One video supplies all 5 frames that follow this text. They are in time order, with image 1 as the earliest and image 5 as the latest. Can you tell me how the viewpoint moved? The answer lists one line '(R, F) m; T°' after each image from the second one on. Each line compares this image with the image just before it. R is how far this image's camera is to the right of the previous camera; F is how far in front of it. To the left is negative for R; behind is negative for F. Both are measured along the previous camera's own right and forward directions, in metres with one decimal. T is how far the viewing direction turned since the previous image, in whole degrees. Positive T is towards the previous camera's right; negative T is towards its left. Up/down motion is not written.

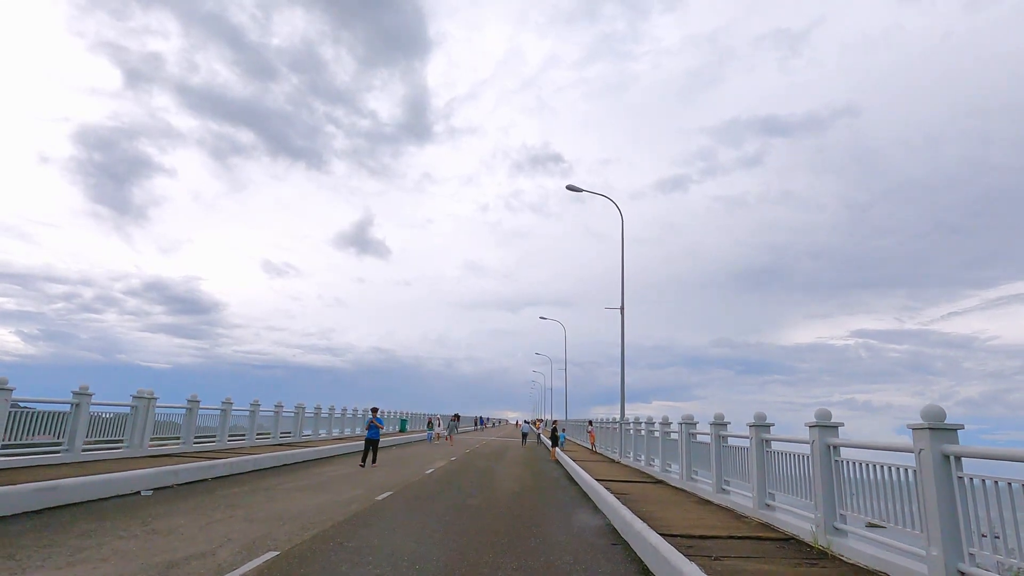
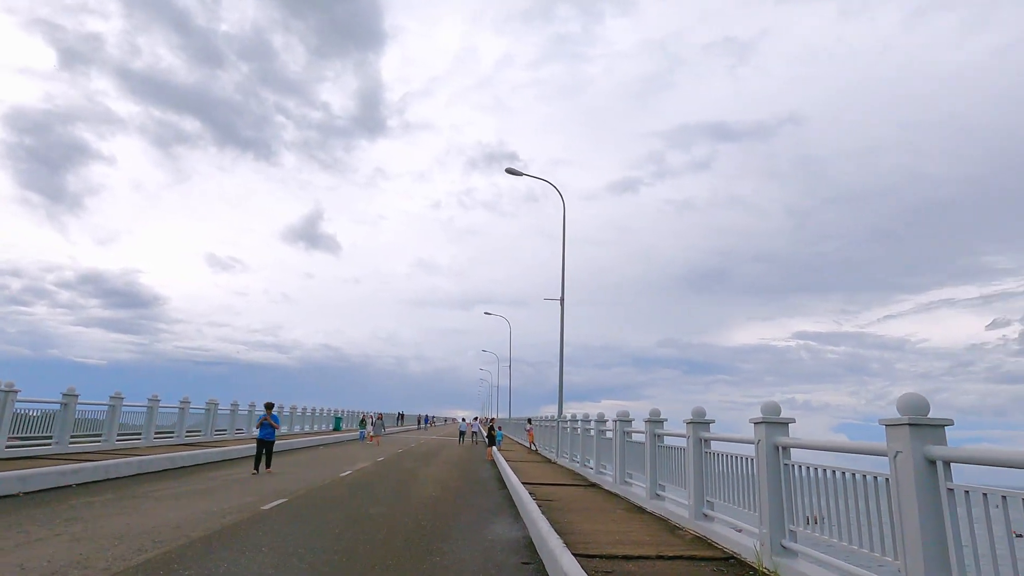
(+0.7, +1.5) m; +4°
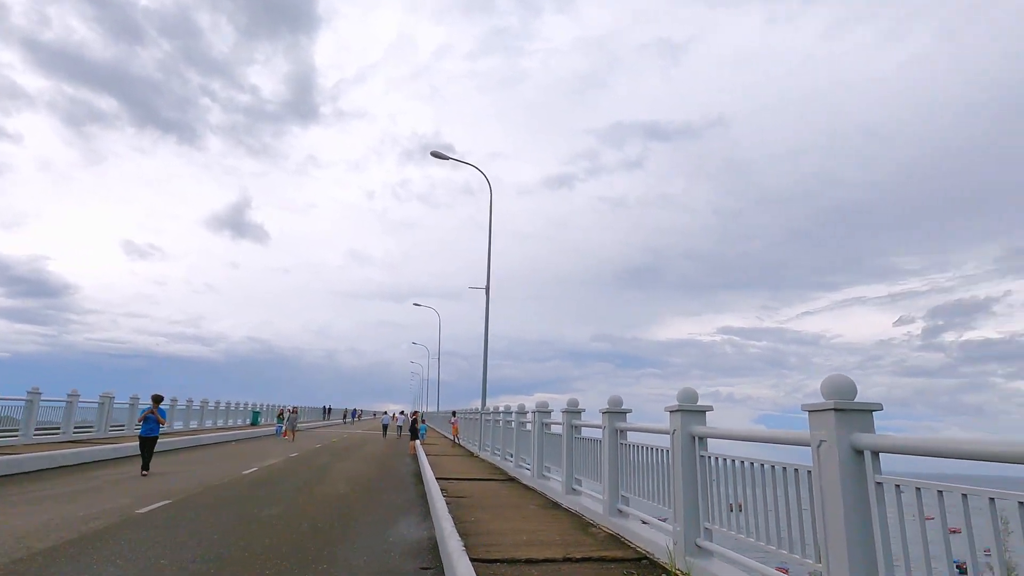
(+0.4, +0.7) m; +6°
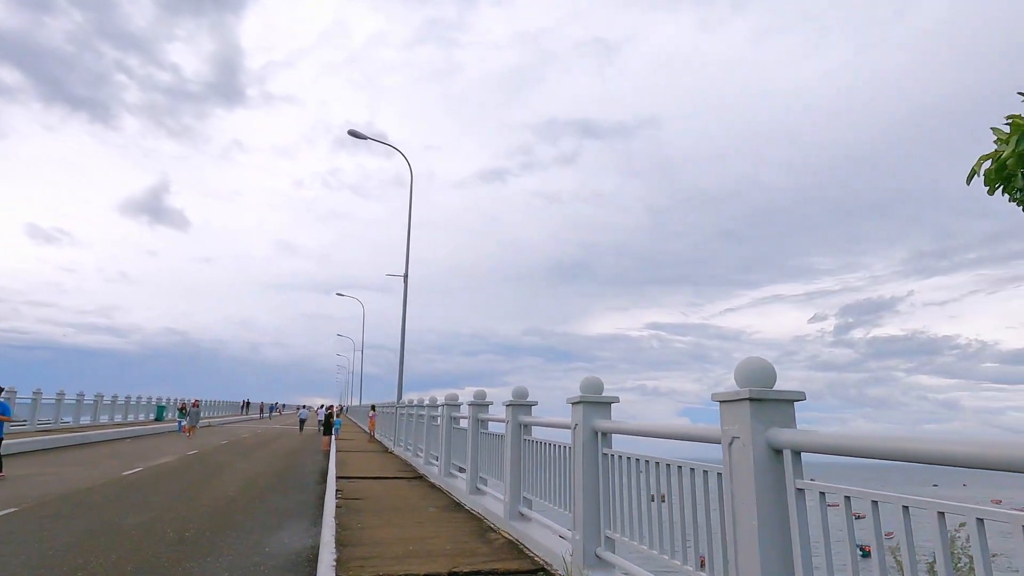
(+0.4, +0.8) m; +6°
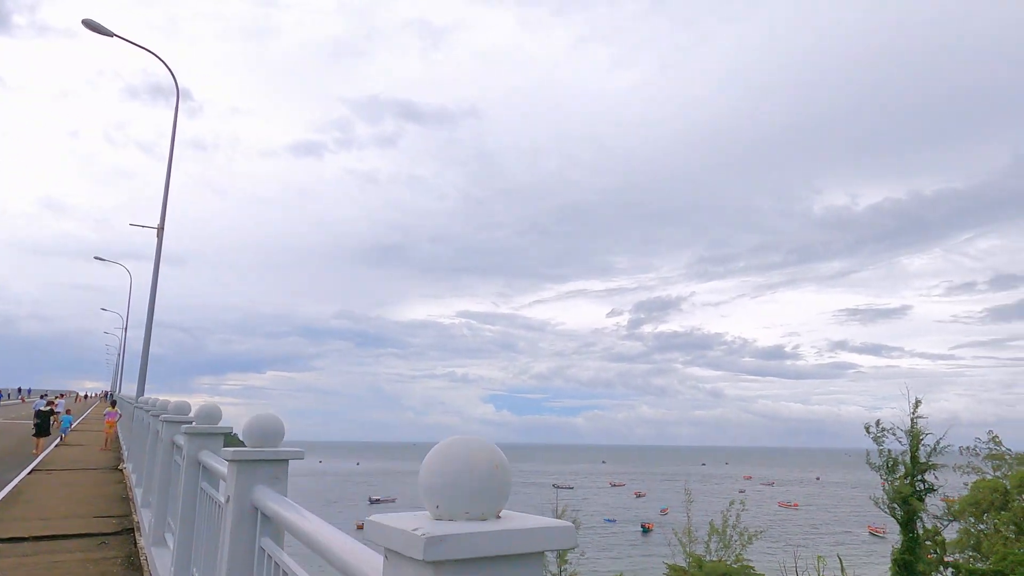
(+0.3, +4.0) m; +16°
